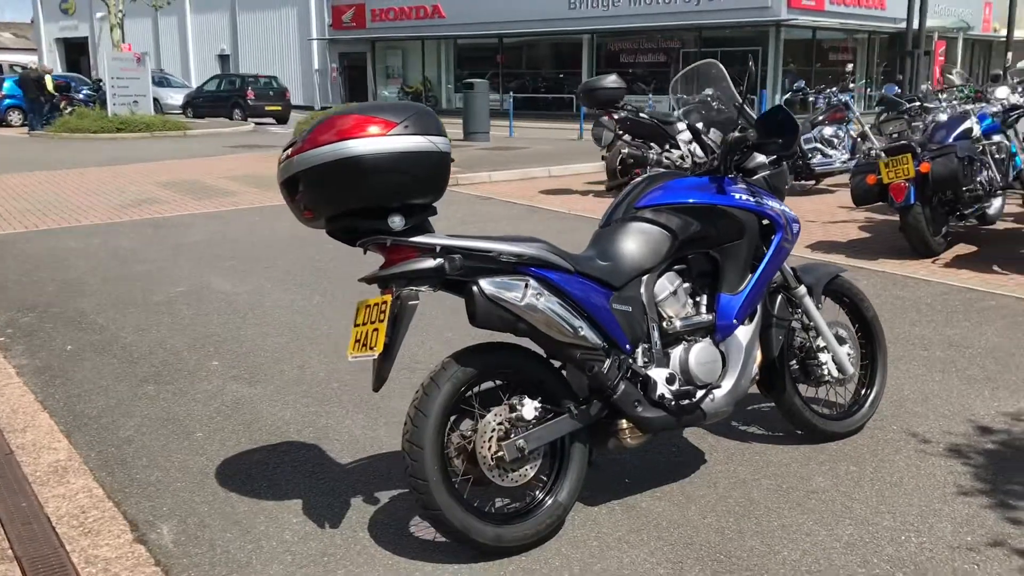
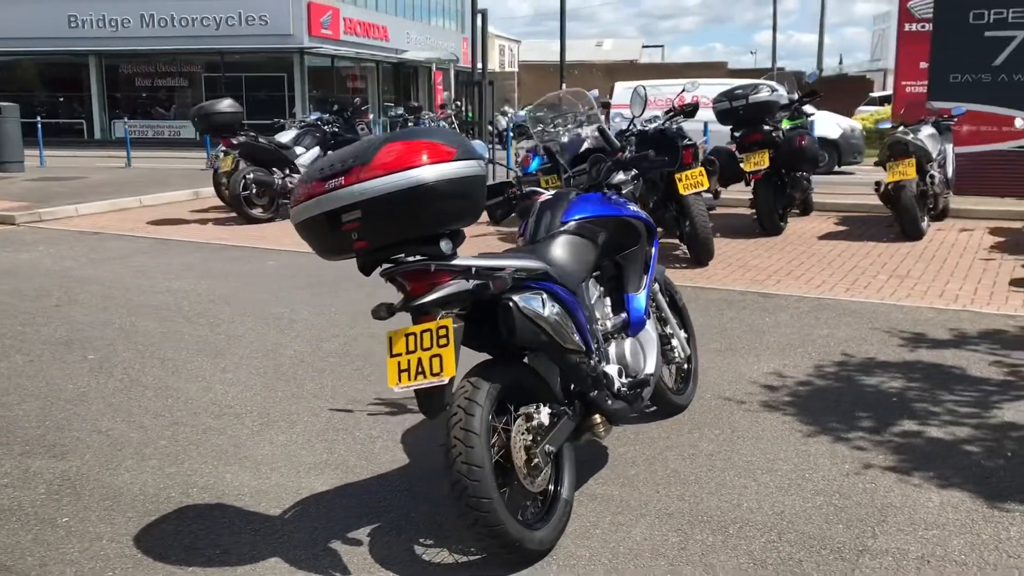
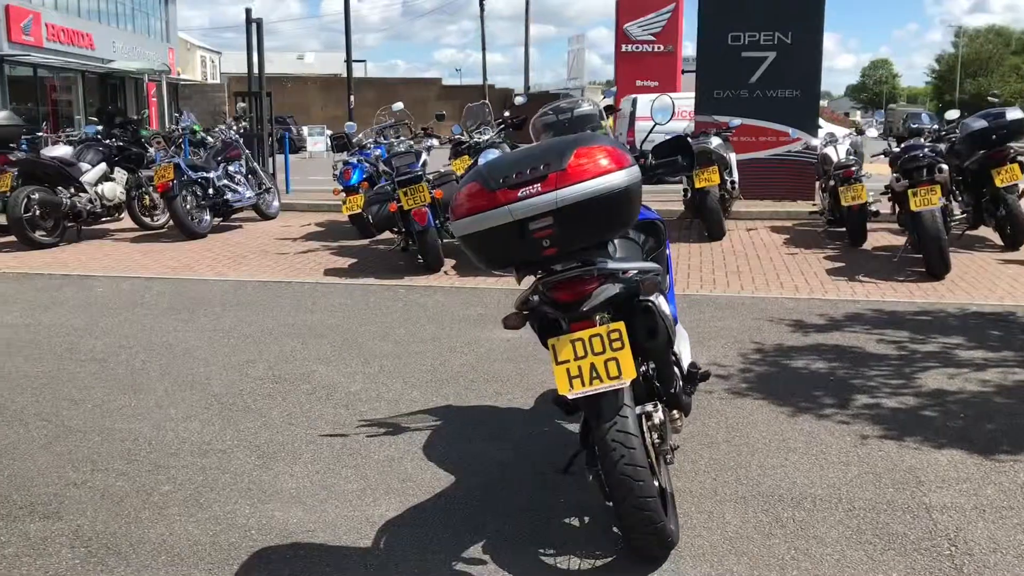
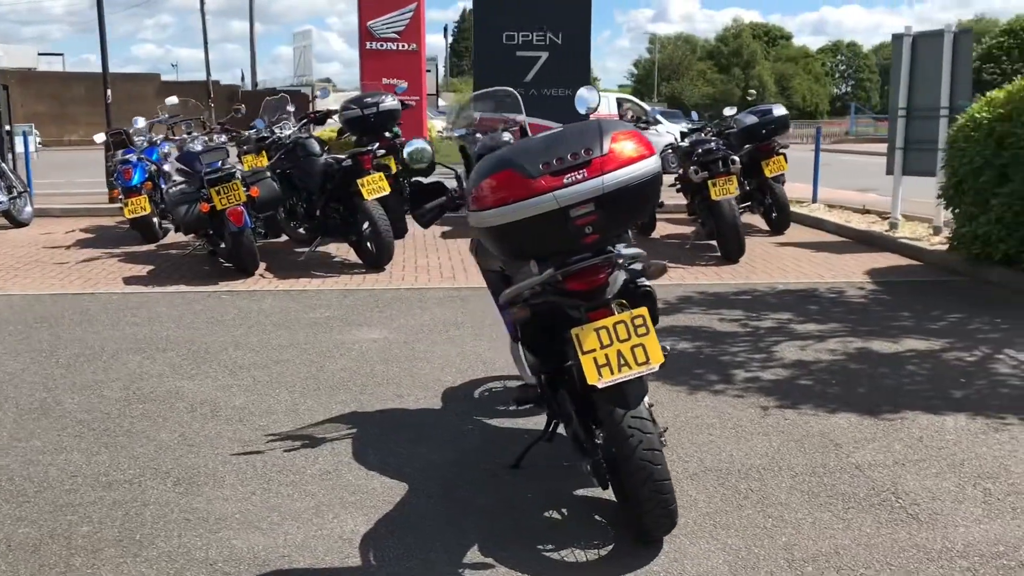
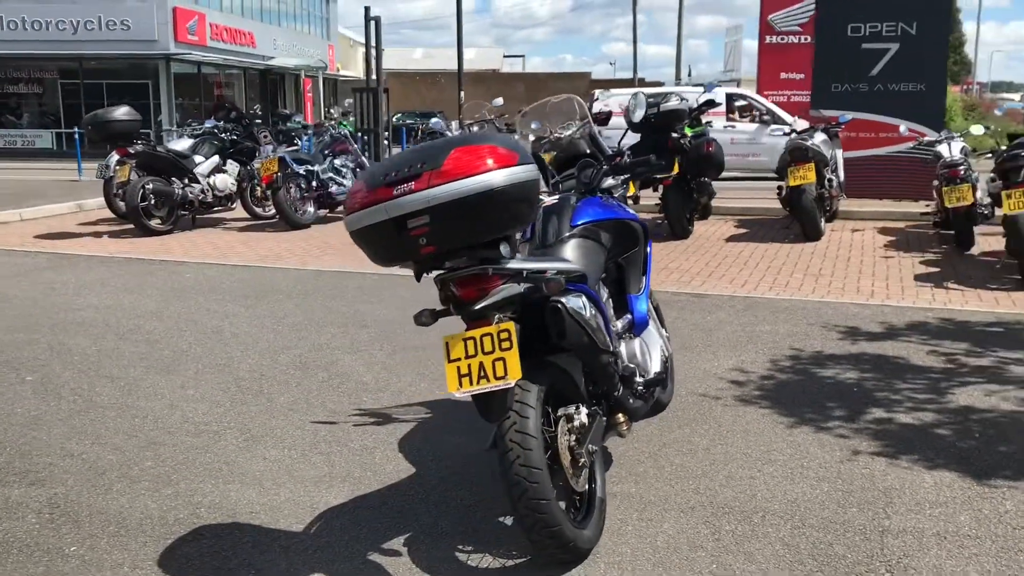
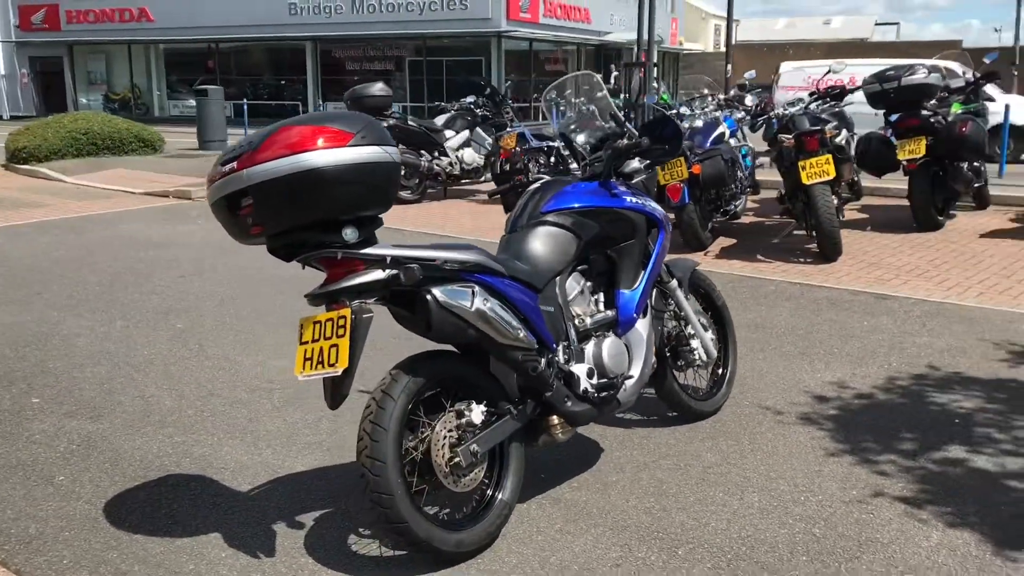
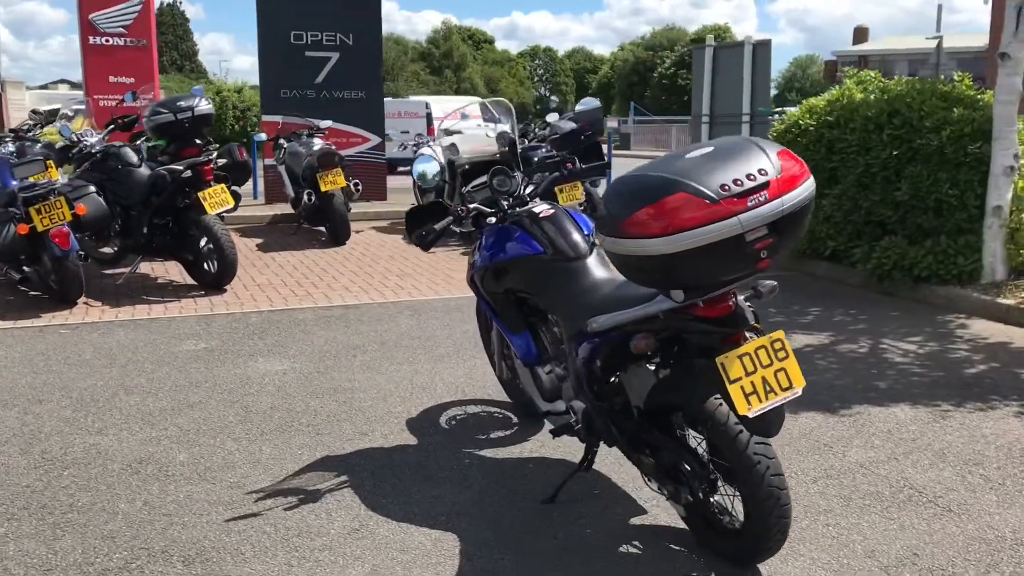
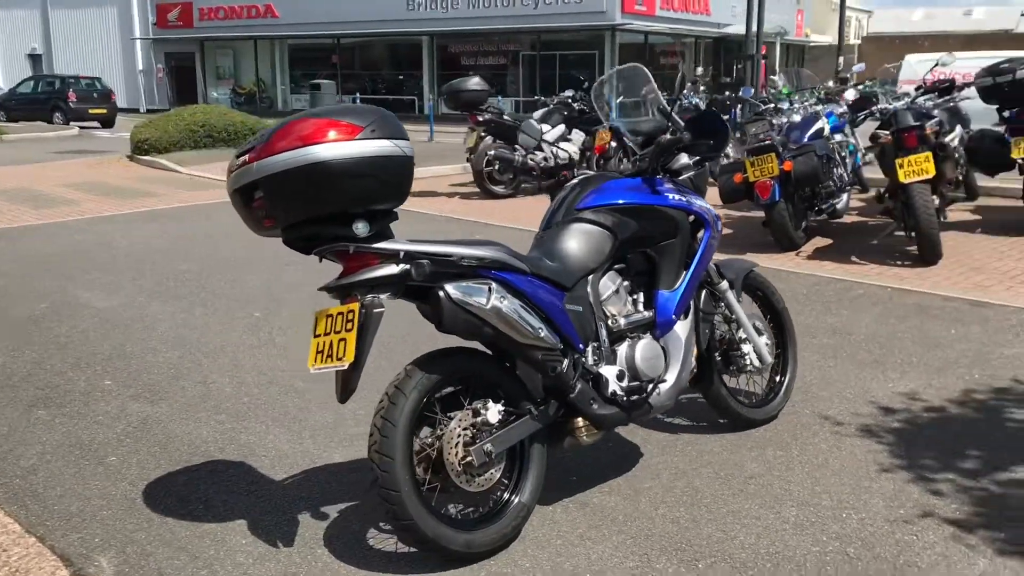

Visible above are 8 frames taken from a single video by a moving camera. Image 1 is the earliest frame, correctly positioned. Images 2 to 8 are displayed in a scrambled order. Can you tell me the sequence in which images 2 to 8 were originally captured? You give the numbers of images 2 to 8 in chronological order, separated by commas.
8, 6, 2, 5, 3, 4, 7
